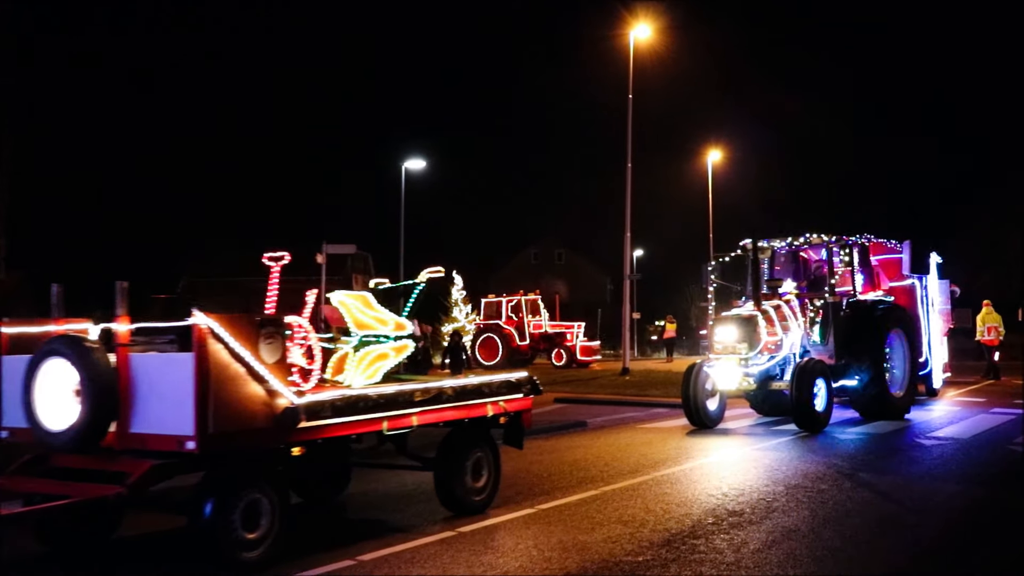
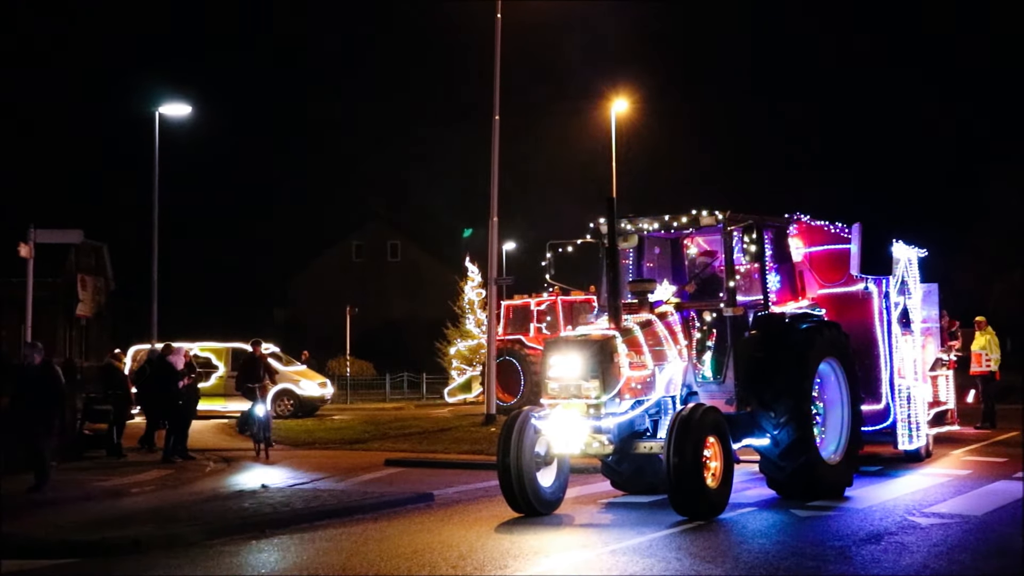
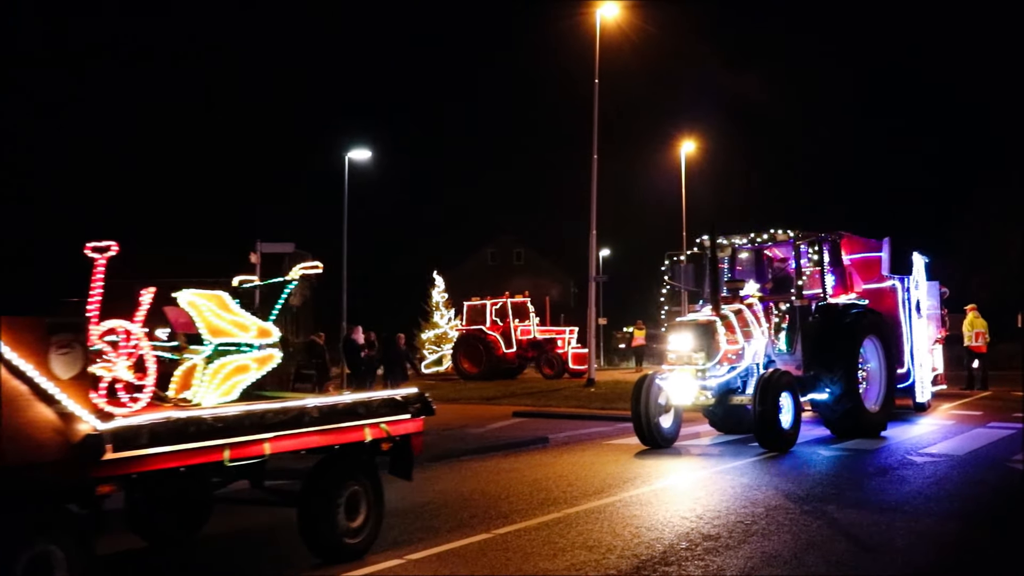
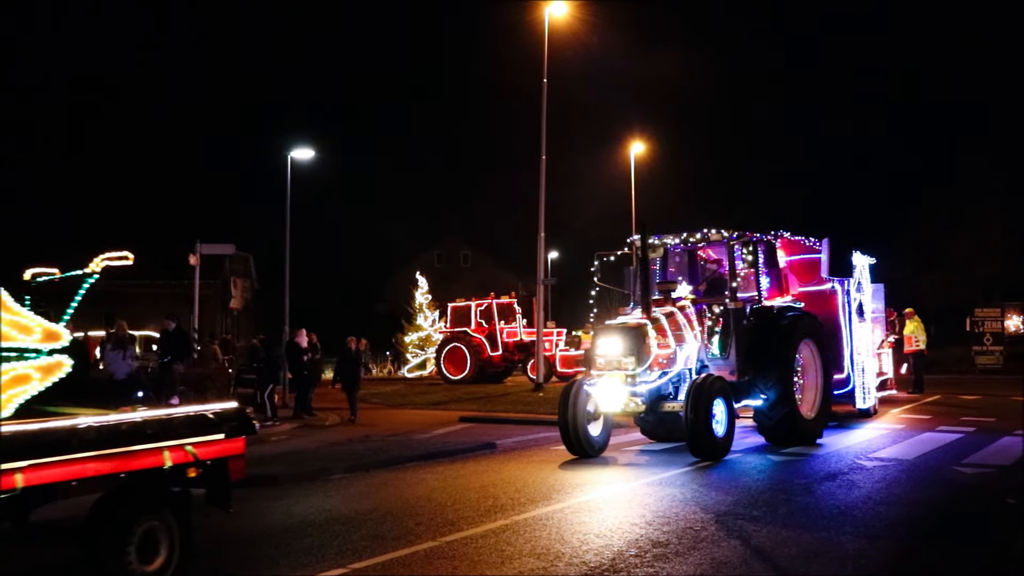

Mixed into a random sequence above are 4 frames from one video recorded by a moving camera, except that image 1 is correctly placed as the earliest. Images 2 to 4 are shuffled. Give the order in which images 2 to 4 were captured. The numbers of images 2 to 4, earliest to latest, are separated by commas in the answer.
3, 4, 2
